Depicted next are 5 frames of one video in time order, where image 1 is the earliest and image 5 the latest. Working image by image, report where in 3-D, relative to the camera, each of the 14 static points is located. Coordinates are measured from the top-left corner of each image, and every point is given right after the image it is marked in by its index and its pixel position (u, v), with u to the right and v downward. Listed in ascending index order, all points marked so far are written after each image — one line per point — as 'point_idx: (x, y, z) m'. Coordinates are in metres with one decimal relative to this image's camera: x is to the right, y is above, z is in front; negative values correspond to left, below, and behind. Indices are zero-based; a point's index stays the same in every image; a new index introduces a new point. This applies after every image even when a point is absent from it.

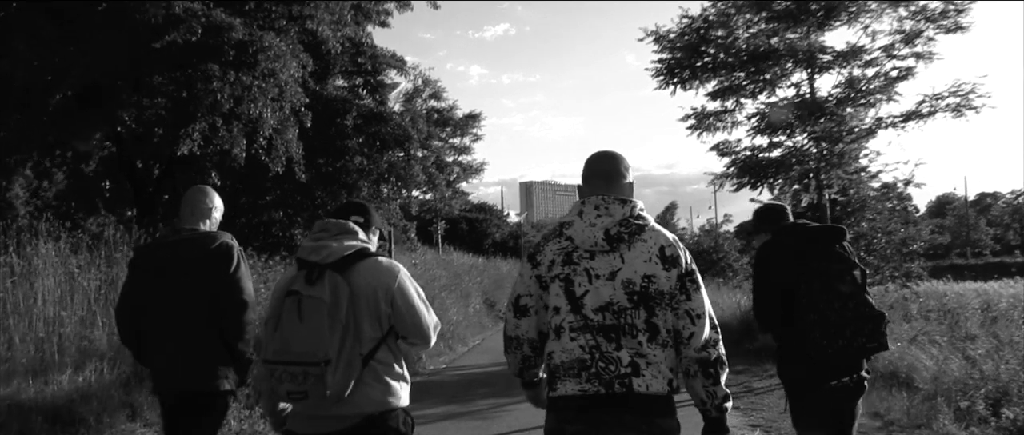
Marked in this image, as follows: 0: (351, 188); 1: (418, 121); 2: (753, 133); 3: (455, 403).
0: (-3.0, +0.6, +17.2) m
1: (-1.8, +1.9, +18.0) m
2: (+3.5, +1.2, +13.6) m
3: (-0.6, -2.1, +10.5) m
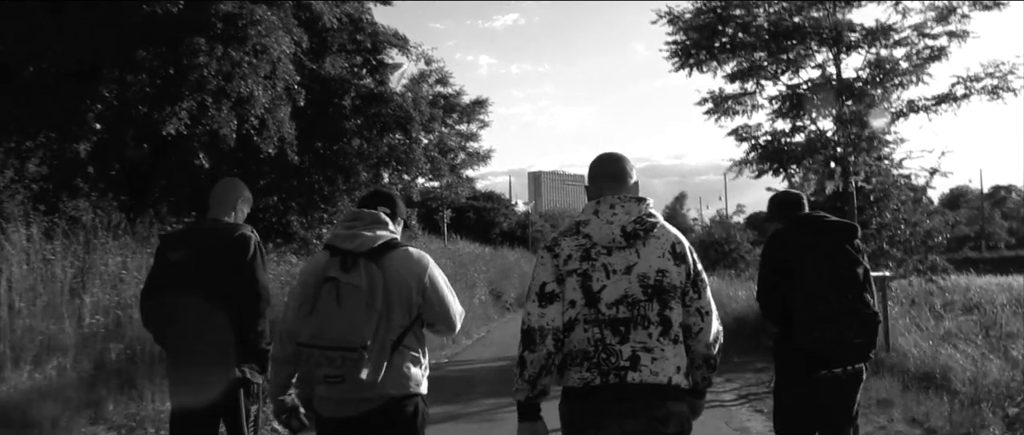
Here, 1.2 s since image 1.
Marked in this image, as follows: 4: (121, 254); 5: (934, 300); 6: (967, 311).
0: (-2.9, +0.8, +16.5) m
1: (-1.7, +2.1, +17.3) m
2: (+3.6, +1.4, +12.9) m
3: (-0.6, -1.9, +9.9) m
4: (-3.6, -0.3, +8.7) m
5: (+7.2, -1.4, +16.3) m
6: (+8.4, -1.7, +17.6) m
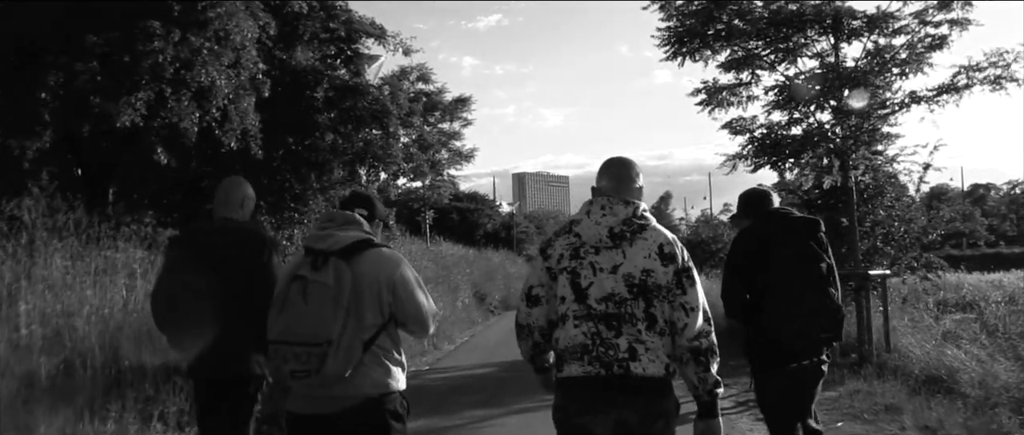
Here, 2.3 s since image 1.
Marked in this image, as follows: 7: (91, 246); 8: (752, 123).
0: (-3.2, +0.8, +15.8) m
1: (-2.0, +2.1, +16.6) m
2: (+3.3, +1.4, +12.3) m
3: (-0.7, -1.9, +9.2) m
4: (-3.7, -0.3, +8.0) m
5: (+7.0, -1.4, +15.8) m
6: (+8.1, -1.7, +17.0) m
7: (-3.8, -0.3, +8.5) m
8: (+3.2, +1.3, +12.6) m
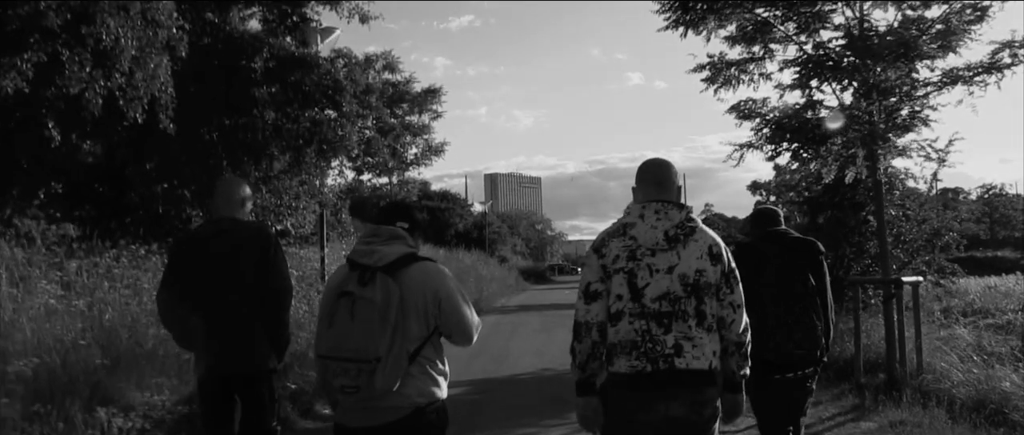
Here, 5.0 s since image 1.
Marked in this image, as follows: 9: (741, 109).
0: (-3.6, +0.9, +14.0) m
1: (-2.4, +2.2, +14.8) m
2: (+3.1, +1.4, +10.6) m
3: (-0.9, -1.9, +7.4) m
4: (-3.9, -0.2, +6.1) m
5: (+6.5, -1.4, +14.3) m
6: (+7.6, -1.6, +15.5) m
7: (-4.0, -0.2, +6.7) m
8: (+2.9, +1.3, +10.9) m
9: (+2.7, +1.3, +11.0) m
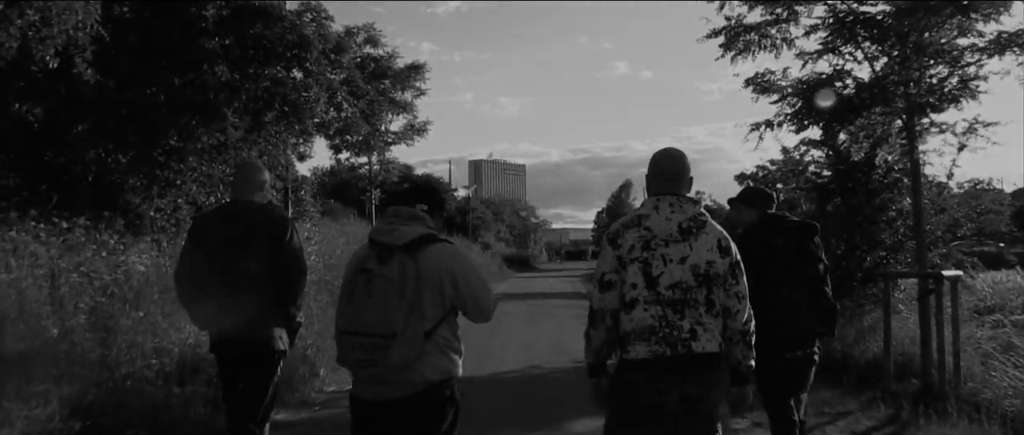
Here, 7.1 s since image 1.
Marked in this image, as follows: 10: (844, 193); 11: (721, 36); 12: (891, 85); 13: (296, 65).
0: (-3.7, +1.2, +12.7) m
1: (-2.5, +2.5, +13.5) m
2: (+3.0, +1.6, +9.4) m
3: (-1.0, -1.7, +6.2) m
4: (-4.0, 0.0, +4.8) m
5: (+6.3, -1.2, +13.1) m
6: (+7.4, -1.5, +14.4) m
7: (-4.0, +0.1, +5.4) m
8: (+2.8, +1.5, +9.7) m
9: (+2.6, +1.4, +9.8) m
10: (+4.1, +0.3, +11.3) m
11: (+2.1, +1.9, +9.7) m
12: (+3.5, +1.2, +9.0) m
13: (-2.9, +1.9, +13.1) m
